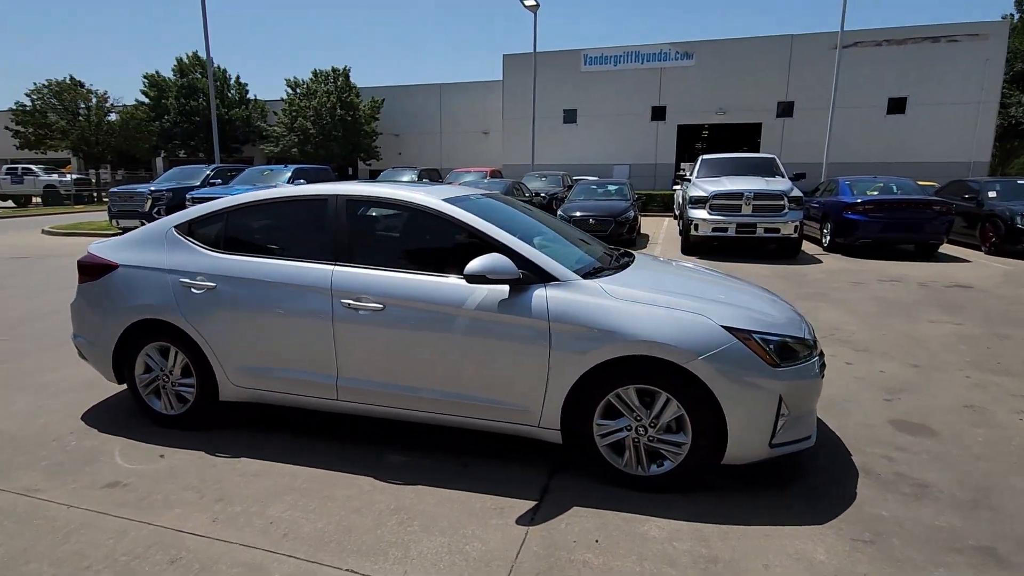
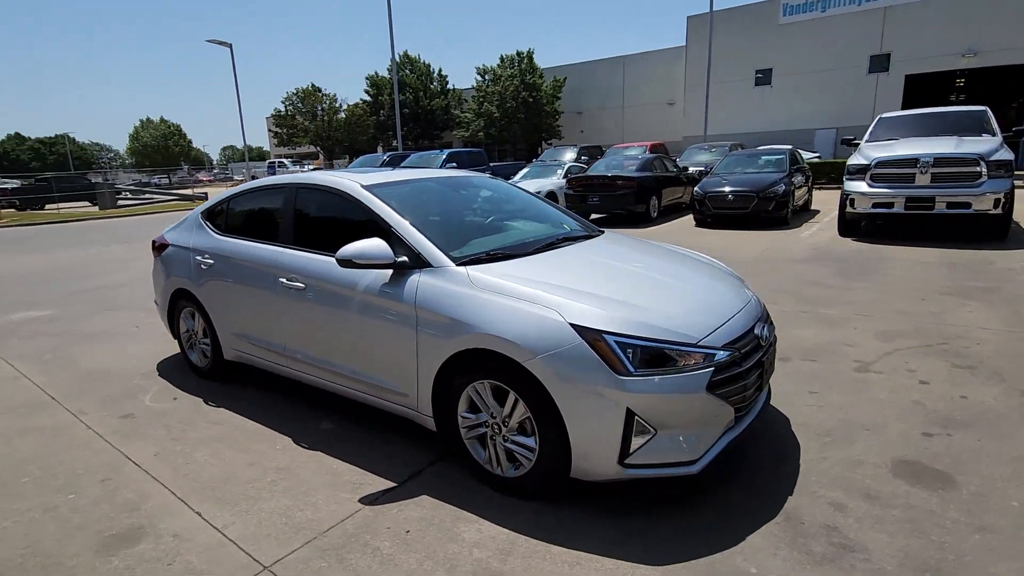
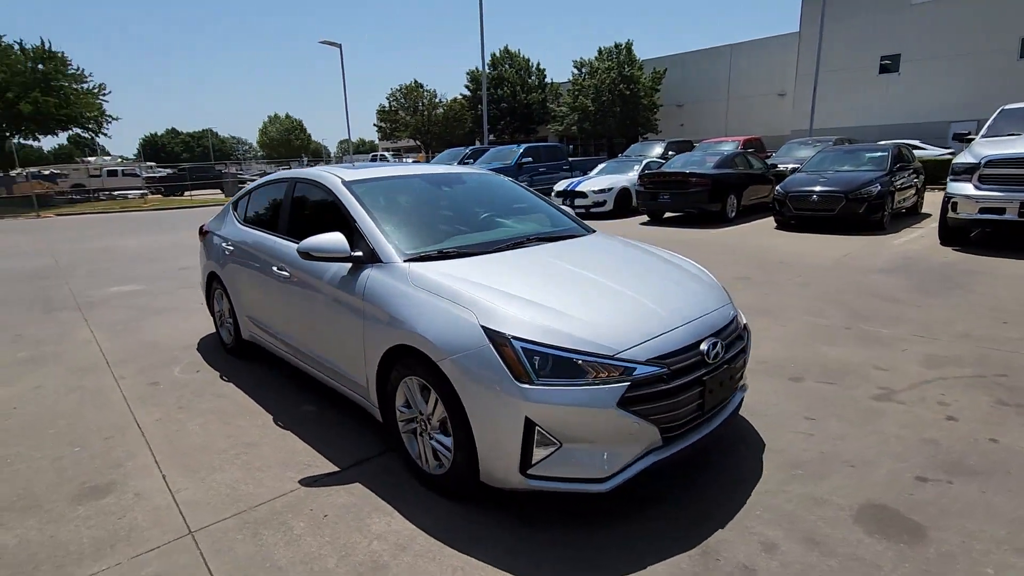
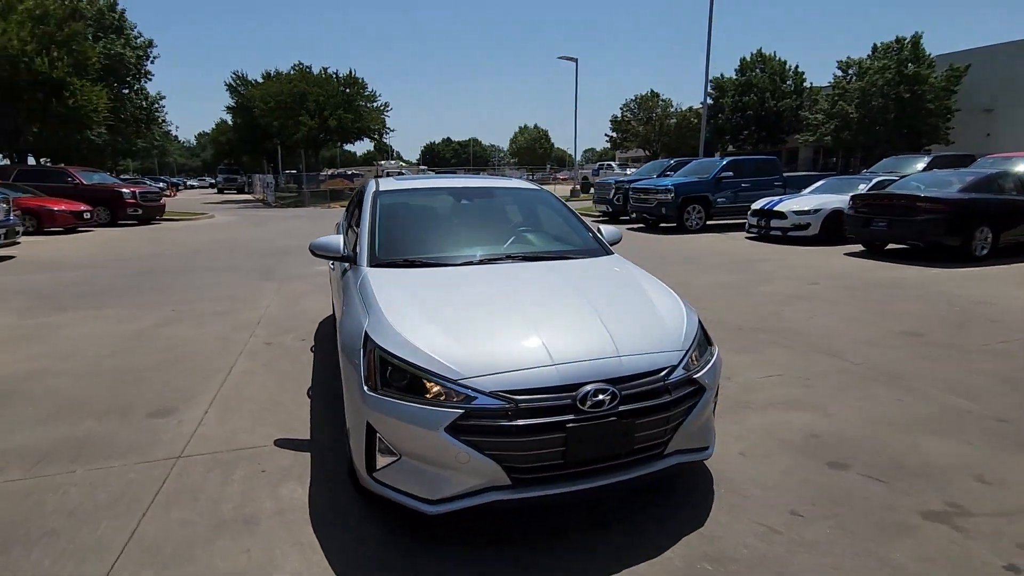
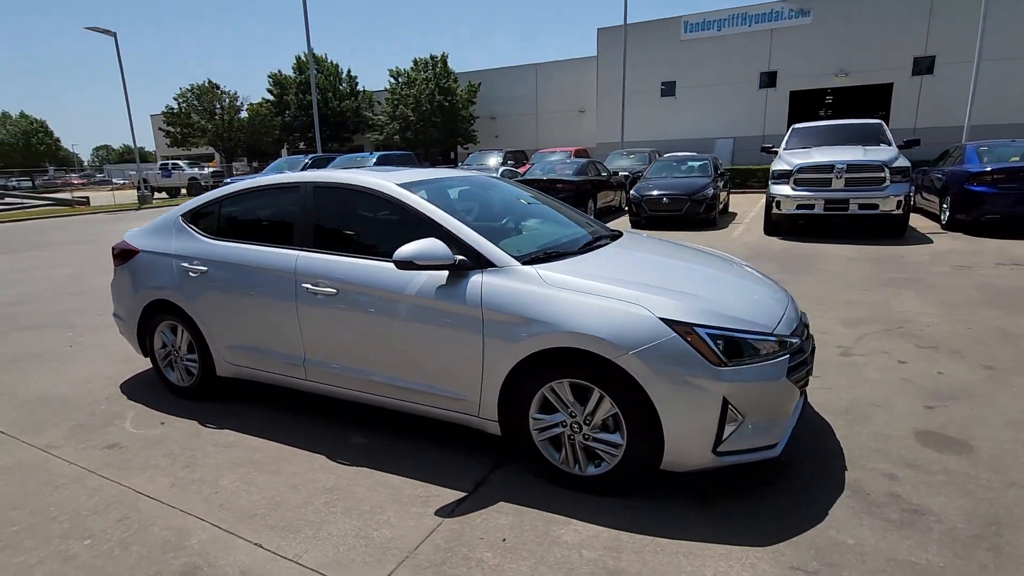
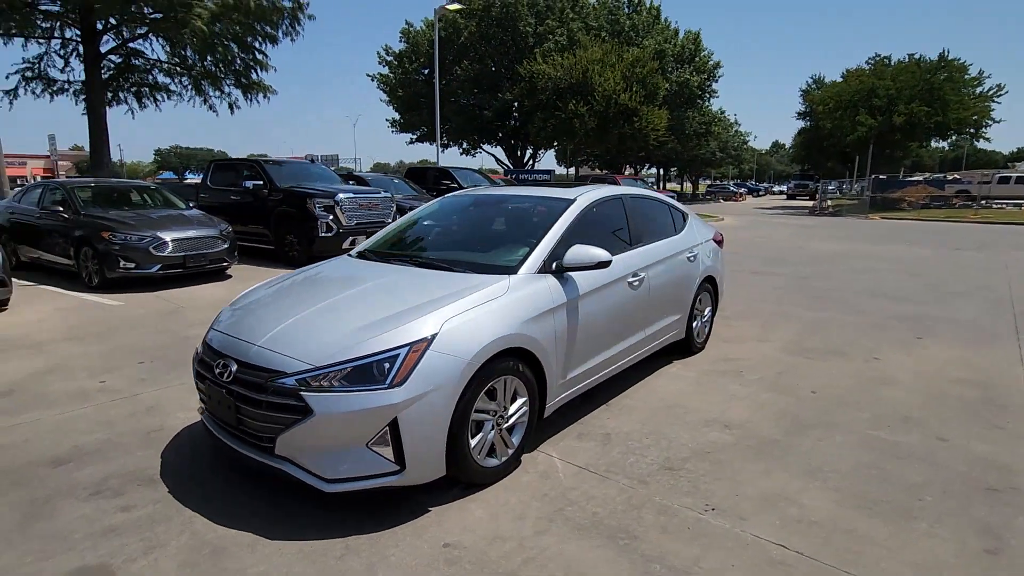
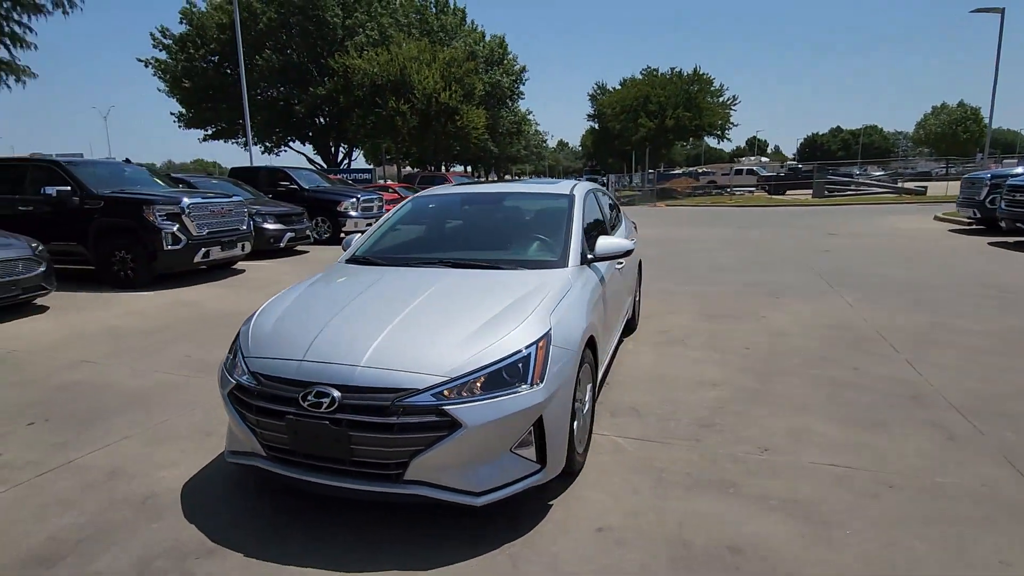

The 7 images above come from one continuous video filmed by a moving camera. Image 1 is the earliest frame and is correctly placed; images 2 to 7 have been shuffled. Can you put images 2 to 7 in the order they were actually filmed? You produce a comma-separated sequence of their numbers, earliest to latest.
5, 2, 3, 4, 7, 6
